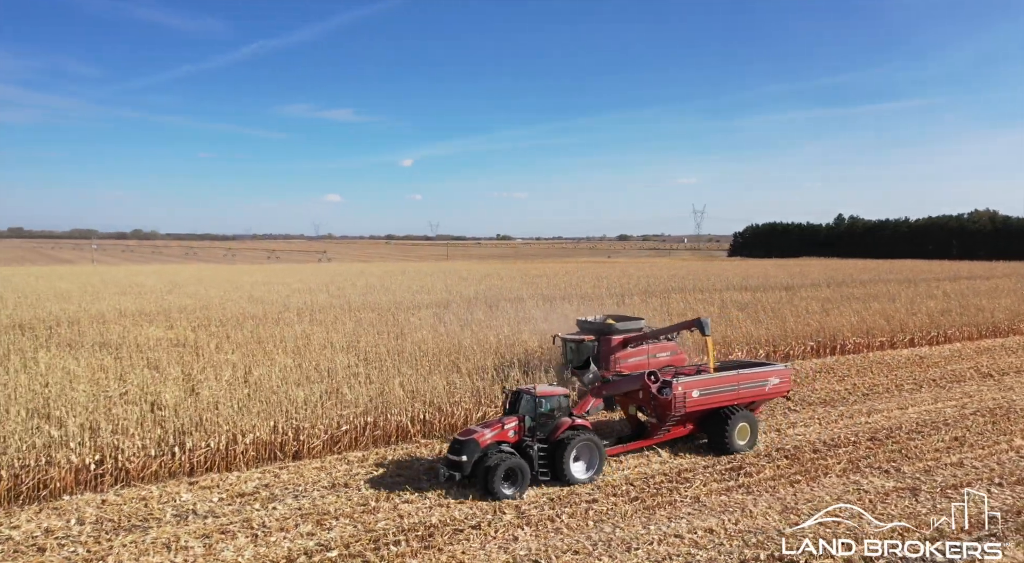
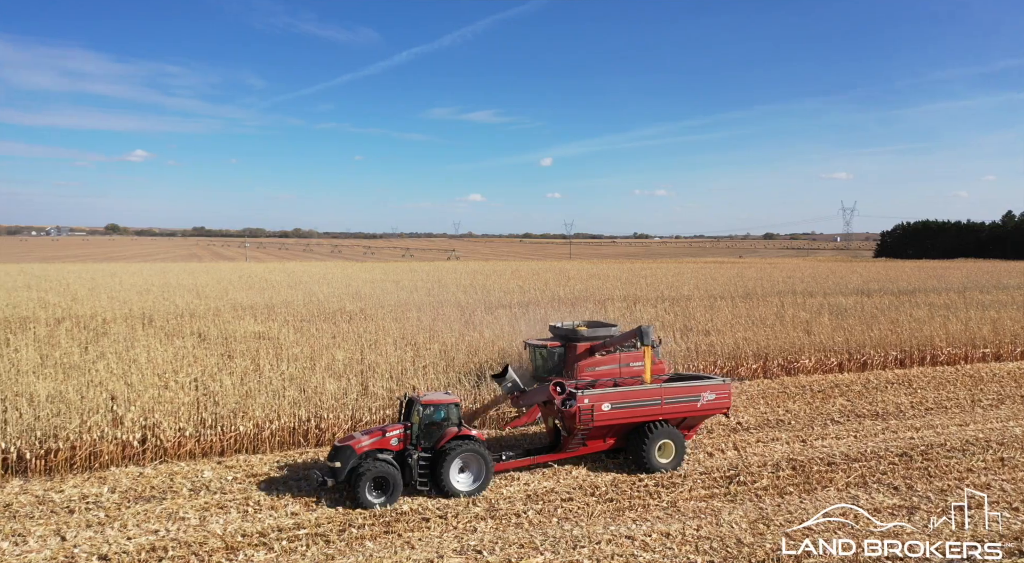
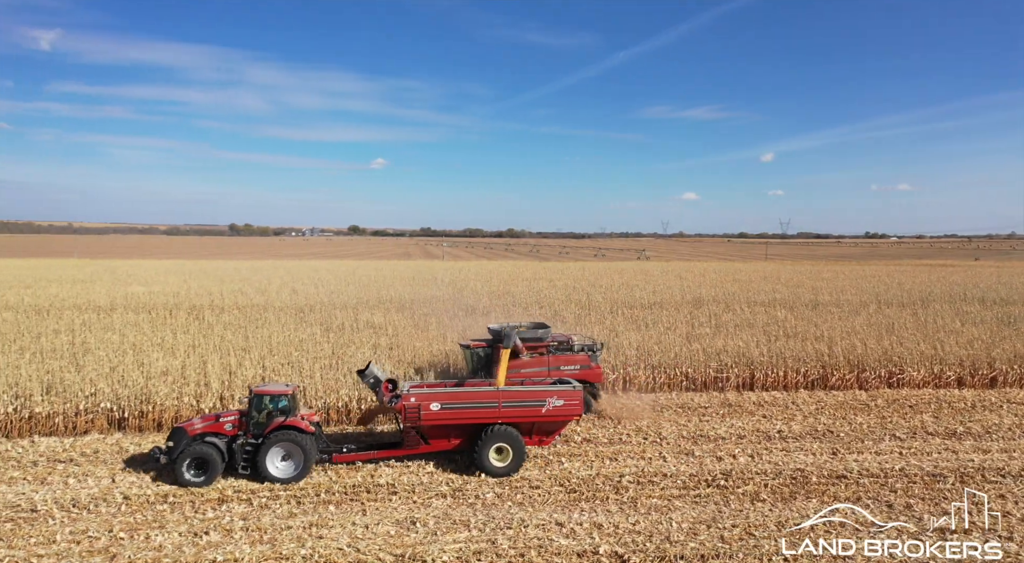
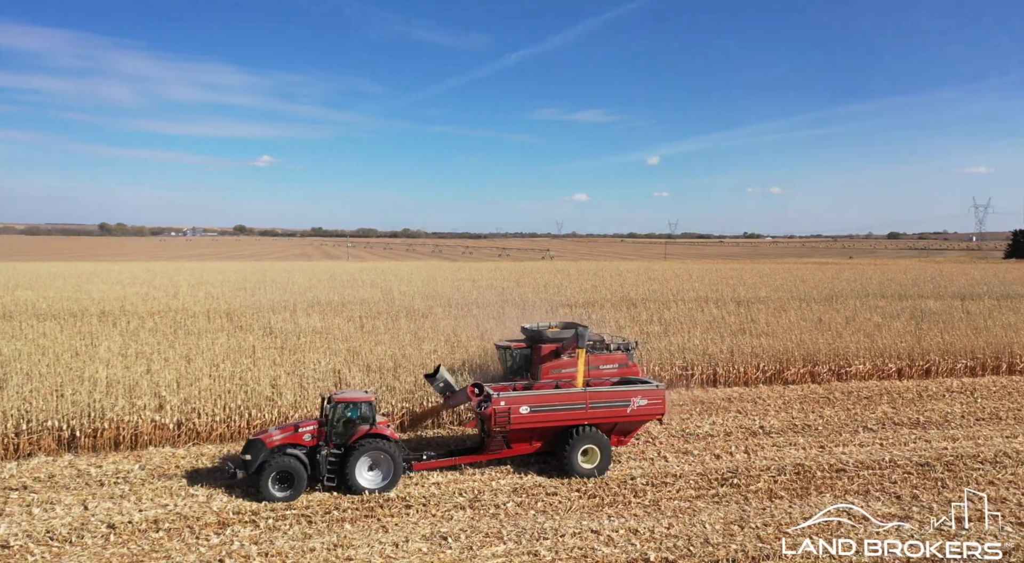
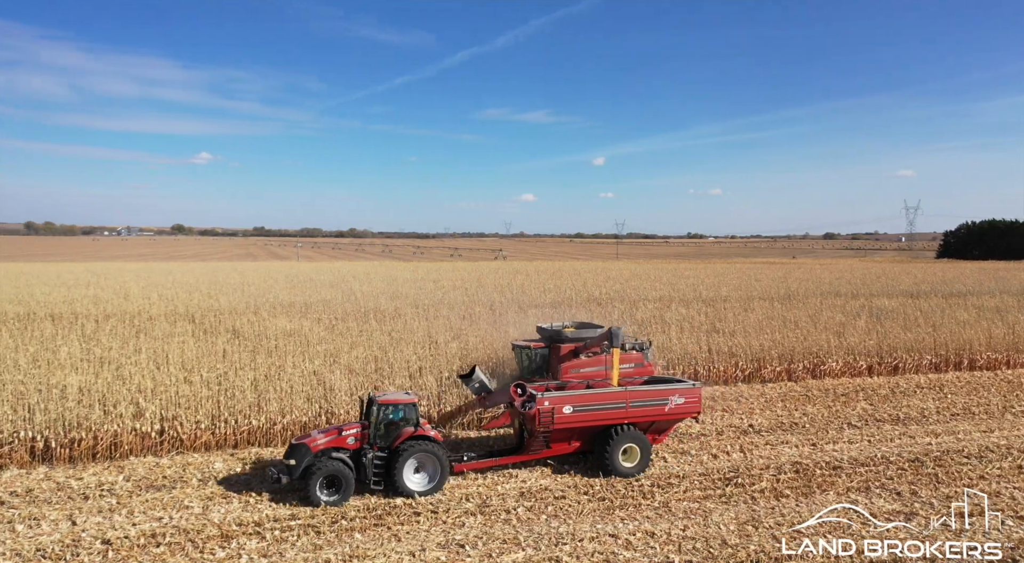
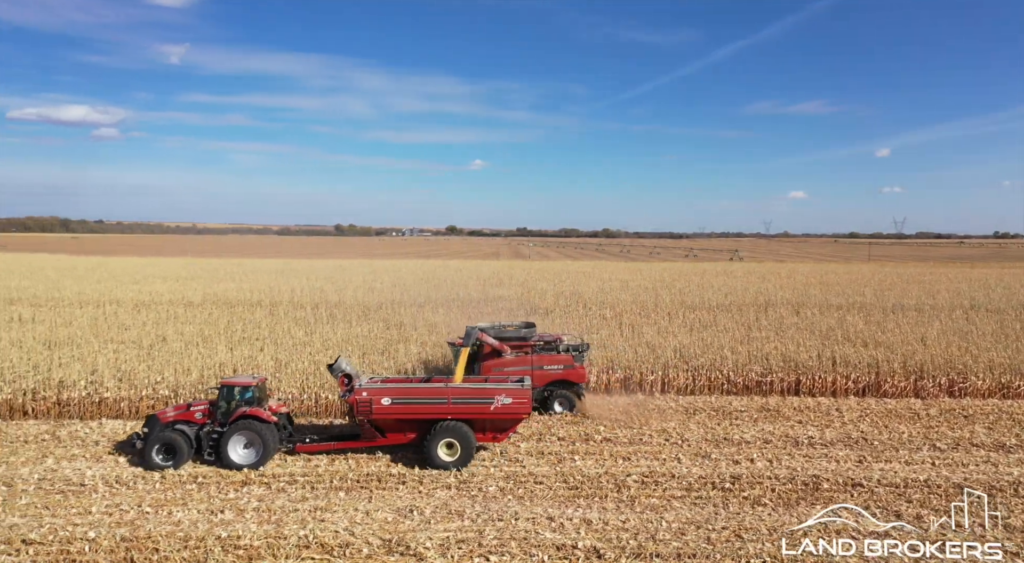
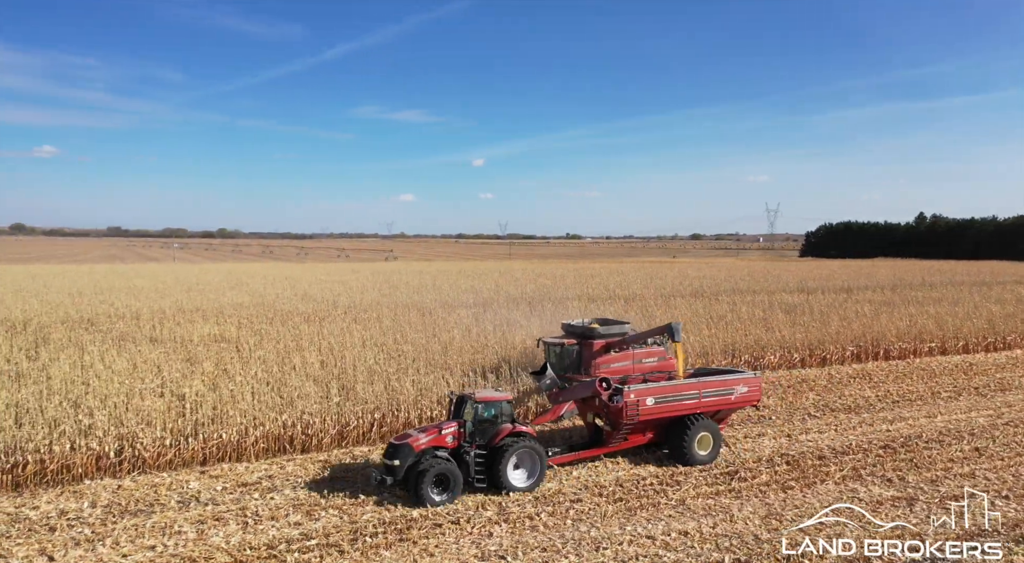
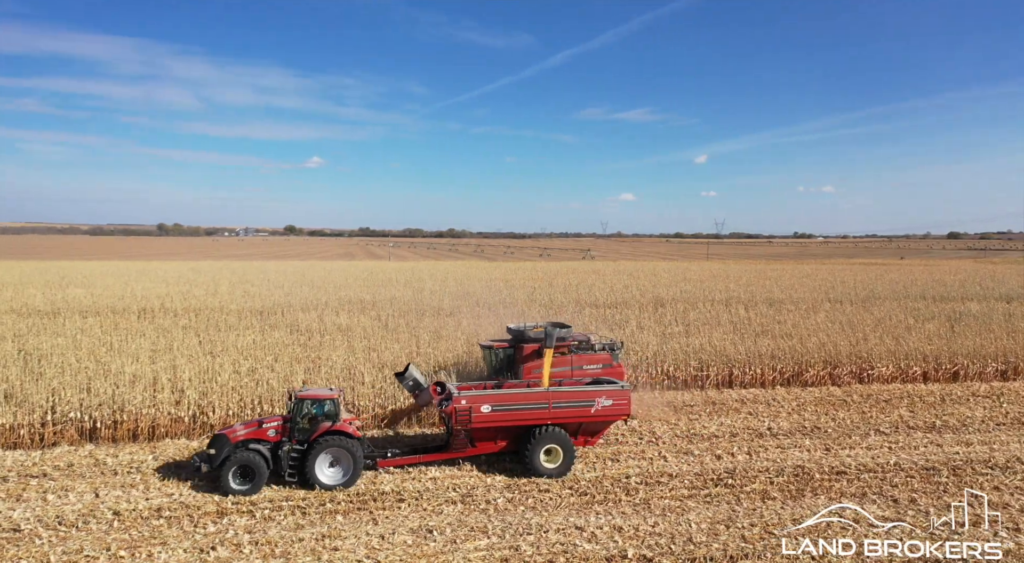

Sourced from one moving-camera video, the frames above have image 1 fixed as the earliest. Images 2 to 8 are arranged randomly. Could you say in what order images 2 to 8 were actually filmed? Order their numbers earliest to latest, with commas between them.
7, 2, 5, 4, 8, 3, 6
